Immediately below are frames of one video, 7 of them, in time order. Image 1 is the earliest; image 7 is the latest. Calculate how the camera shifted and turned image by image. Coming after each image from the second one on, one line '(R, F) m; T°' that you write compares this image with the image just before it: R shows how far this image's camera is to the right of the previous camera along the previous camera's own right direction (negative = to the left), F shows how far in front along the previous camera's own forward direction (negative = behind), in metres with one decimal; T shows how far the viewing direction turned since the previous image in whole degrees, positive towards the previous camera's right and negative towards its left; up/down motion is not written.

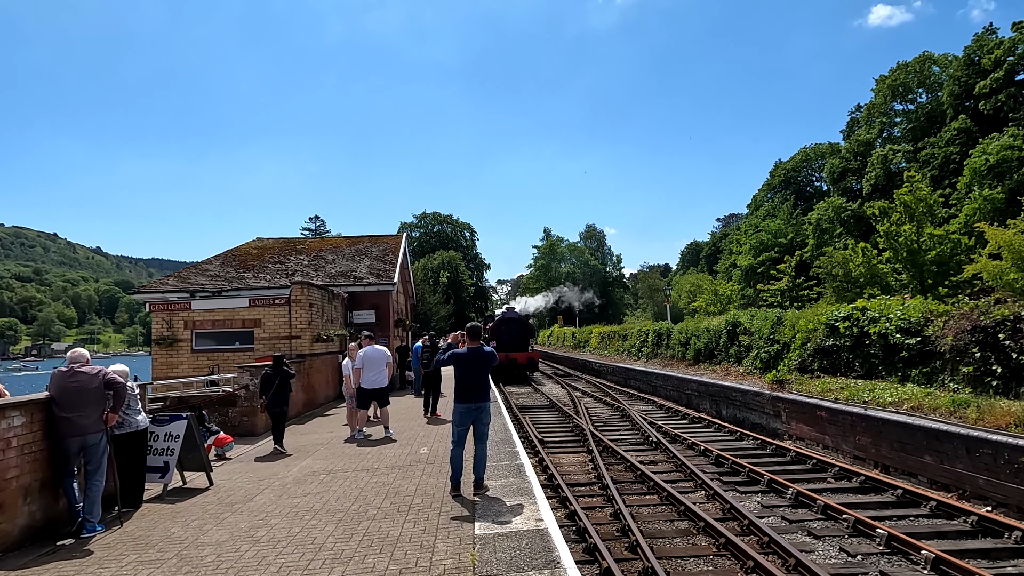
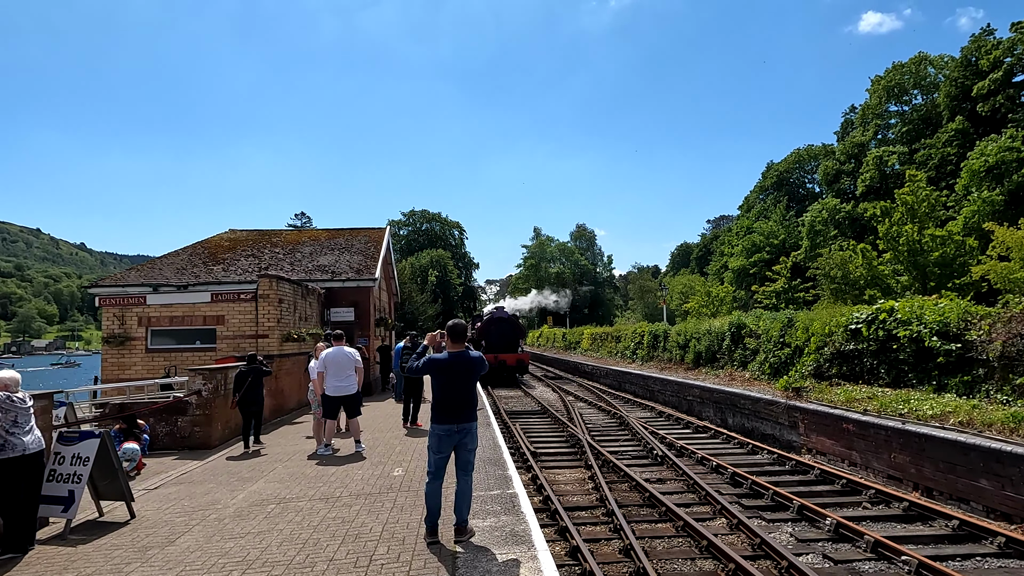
(0.0, +1.2) m; +1°
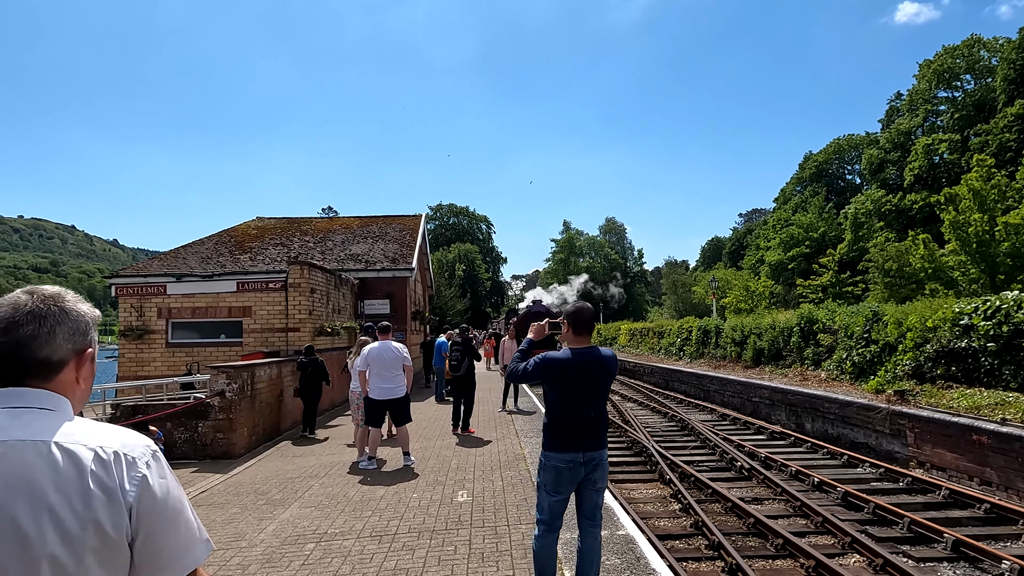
(-0.6, +1.4) m; -2°
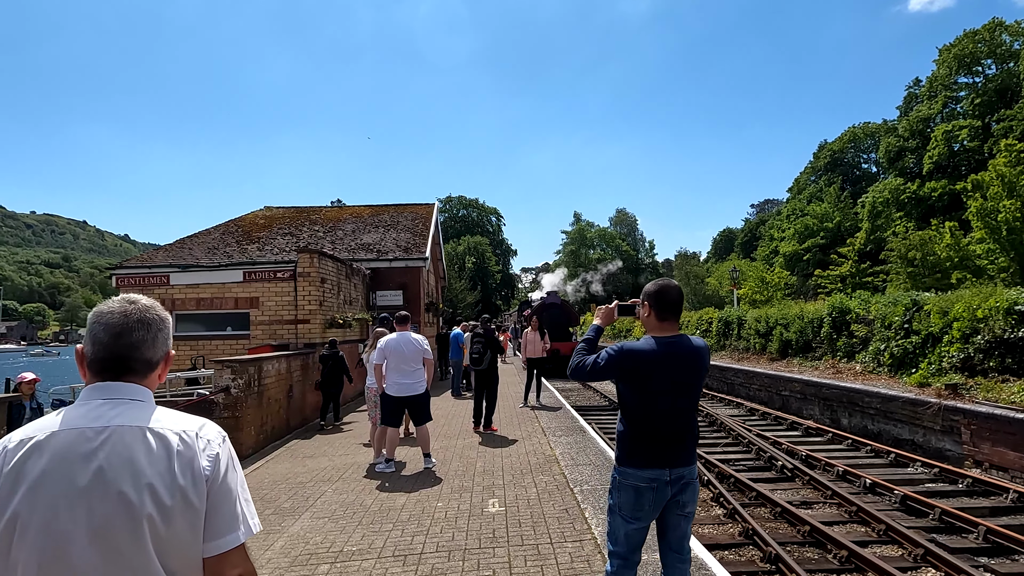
(-0.2, +0.6) m; -1°
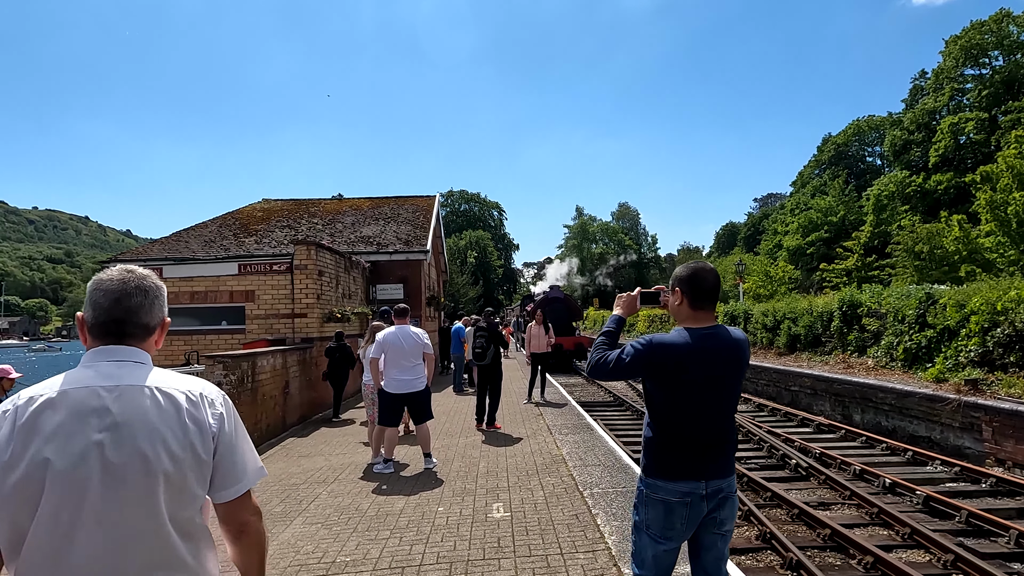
(0.0, +0.3) m; 0°
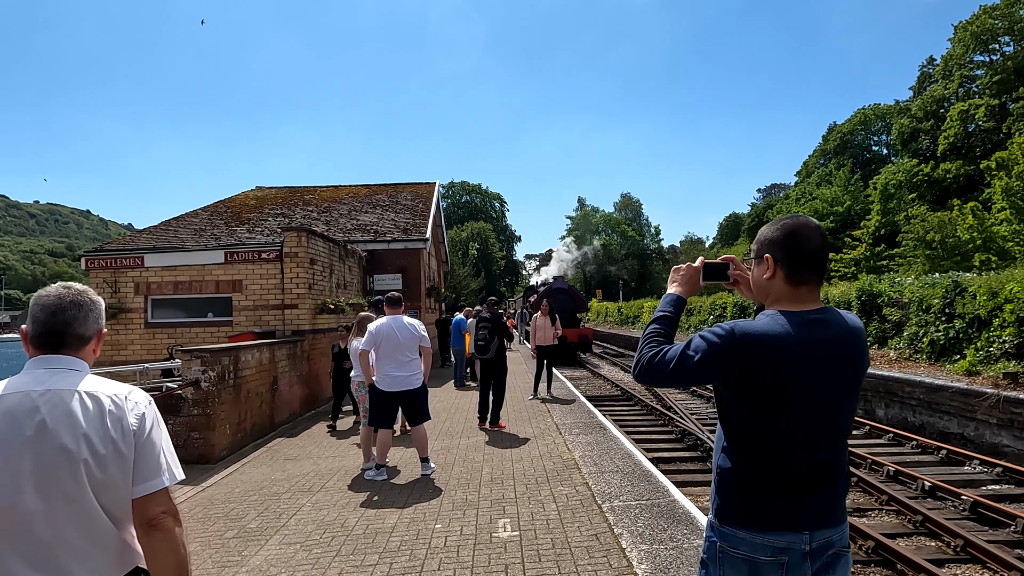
(0.0, +0.6) m; 0°
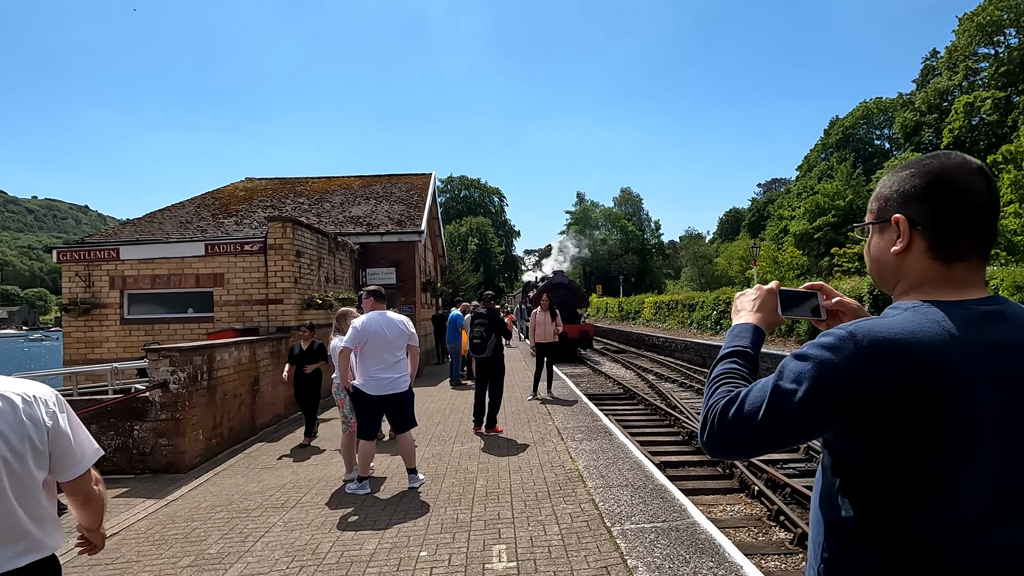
(0.0, +0.6) m; 0°
